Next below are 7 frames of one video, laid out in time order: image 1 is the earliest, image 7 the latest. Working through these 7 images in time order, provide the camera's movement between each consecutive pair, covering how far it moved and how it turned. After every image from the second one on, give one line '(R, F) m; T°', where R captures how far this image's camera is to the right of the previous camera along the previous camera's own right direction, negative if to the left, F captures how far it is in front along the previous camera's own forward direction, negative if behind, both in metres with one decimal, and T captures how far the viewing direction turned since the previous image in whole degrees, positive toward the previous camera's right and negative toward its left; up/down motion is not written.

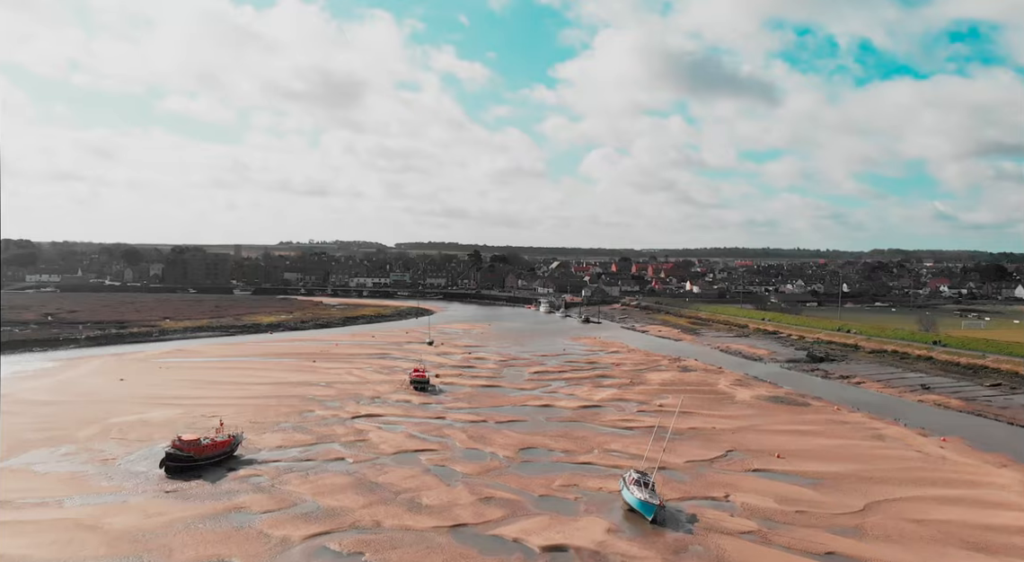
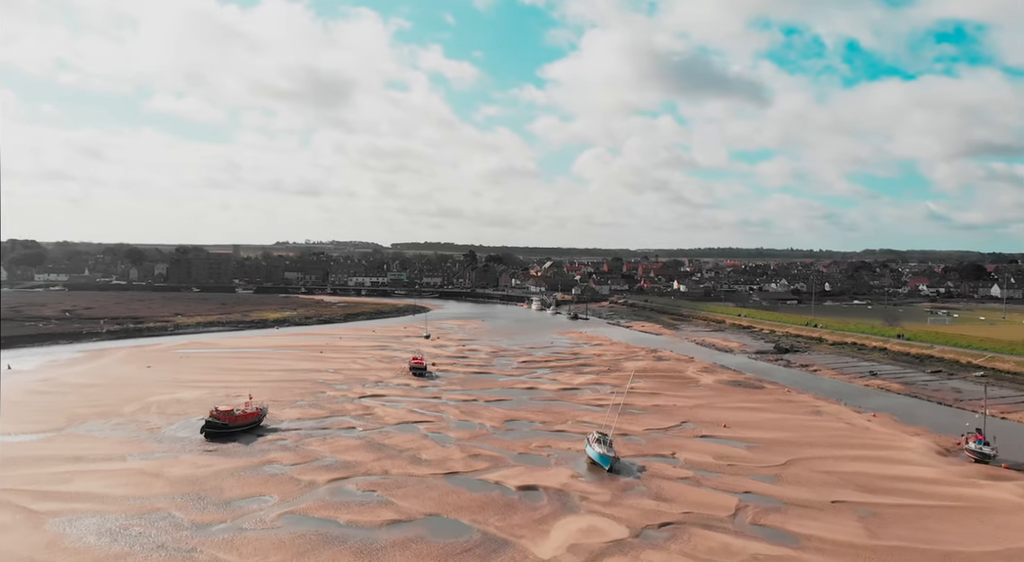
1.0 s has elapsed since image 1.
(+0.4, -3.4) m; 0°
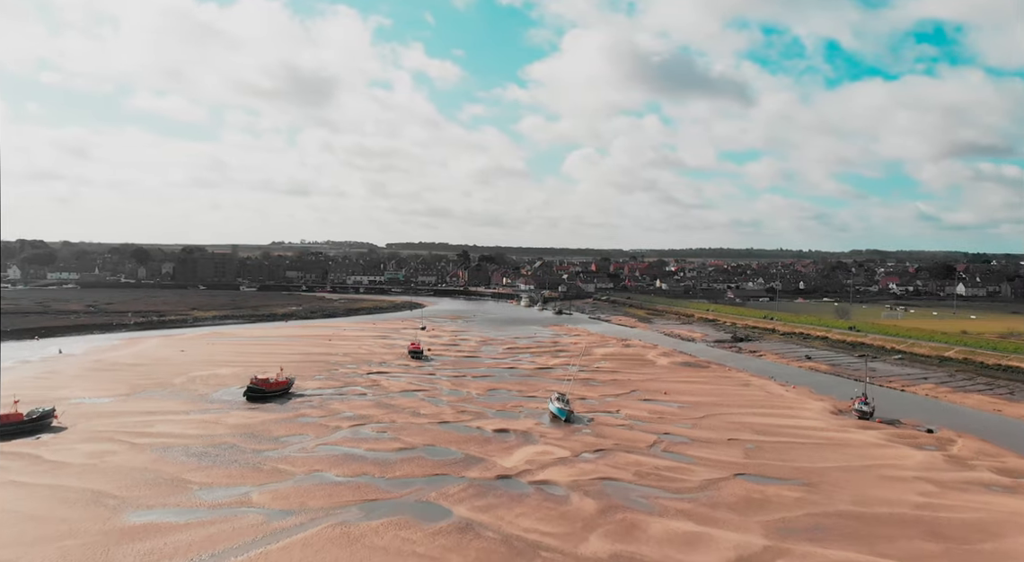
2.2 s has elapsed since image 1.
(+0.6, -5.3) m; +1°
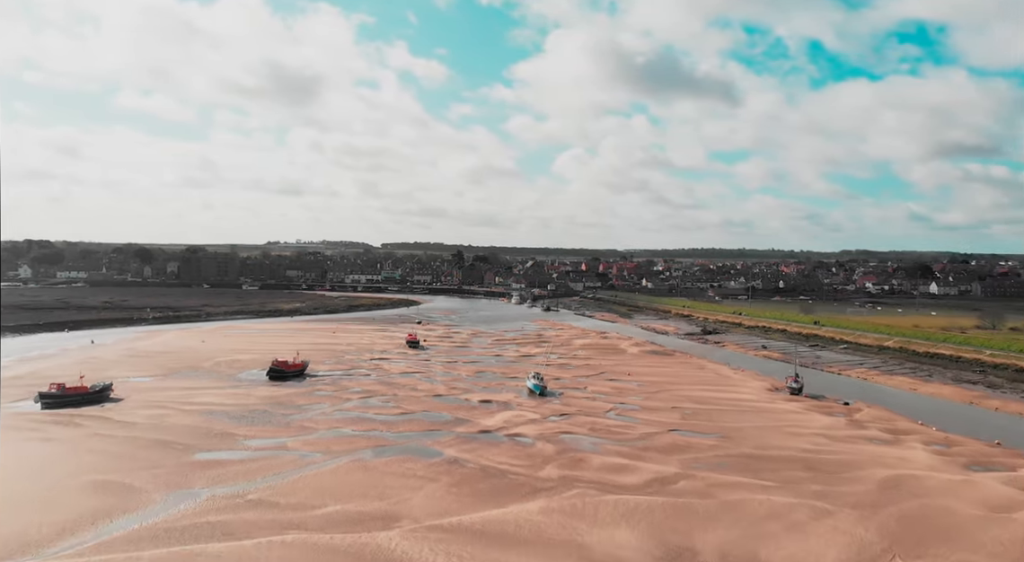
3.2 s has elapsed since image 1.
(+0.5, -4.5) m; 0°
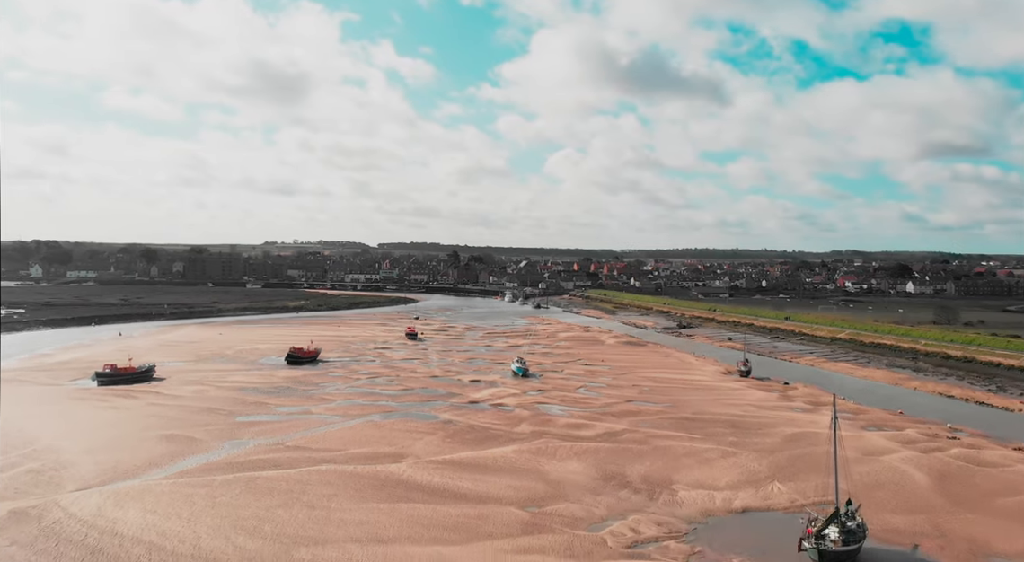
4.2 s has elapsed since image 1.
(+0.5, -4.5) m; 0°
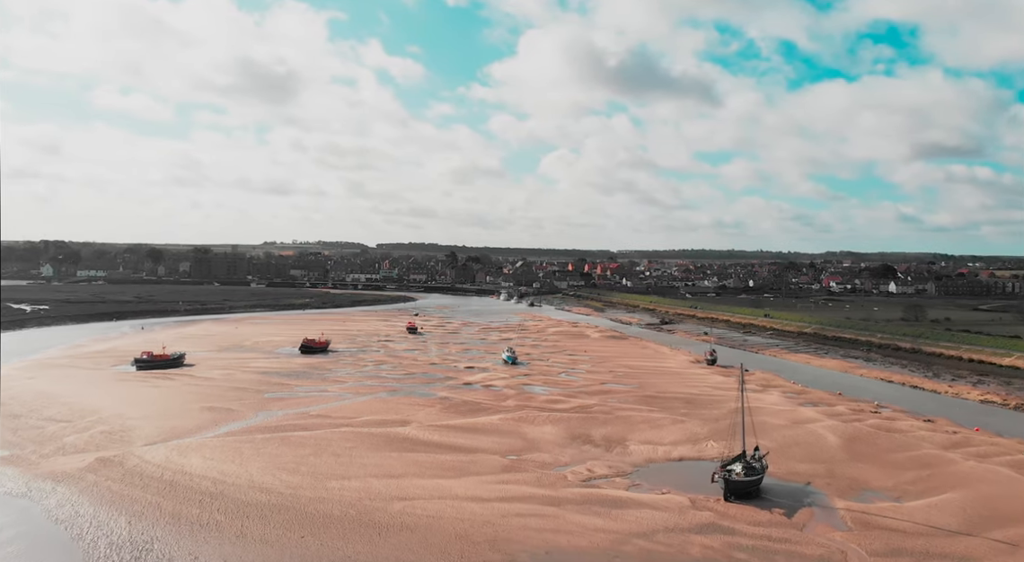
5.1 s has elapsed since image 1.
(+0.4, -4.0) m; 0°
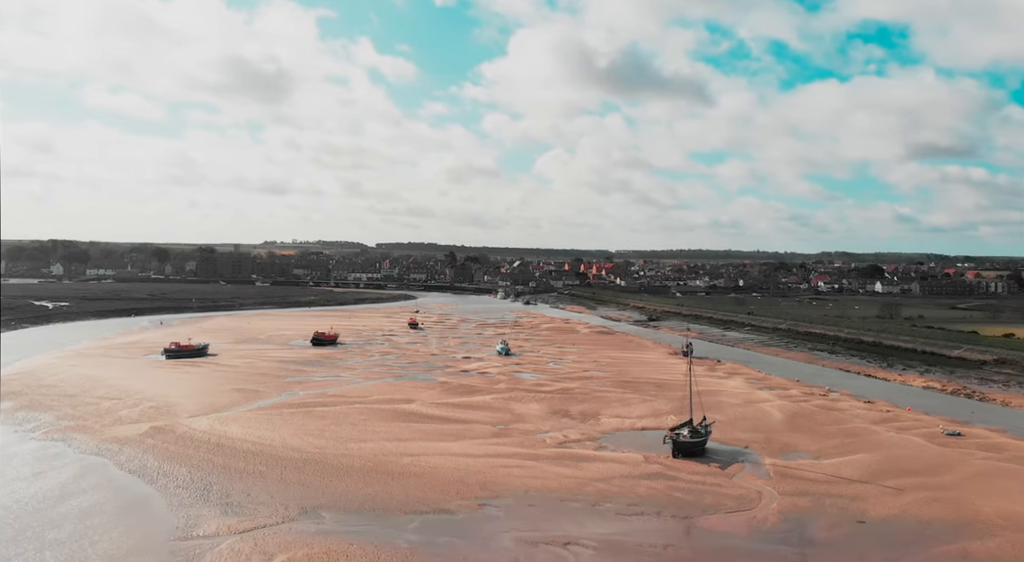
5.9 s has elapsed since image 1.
(+0.3, -3.6) m; 0°
